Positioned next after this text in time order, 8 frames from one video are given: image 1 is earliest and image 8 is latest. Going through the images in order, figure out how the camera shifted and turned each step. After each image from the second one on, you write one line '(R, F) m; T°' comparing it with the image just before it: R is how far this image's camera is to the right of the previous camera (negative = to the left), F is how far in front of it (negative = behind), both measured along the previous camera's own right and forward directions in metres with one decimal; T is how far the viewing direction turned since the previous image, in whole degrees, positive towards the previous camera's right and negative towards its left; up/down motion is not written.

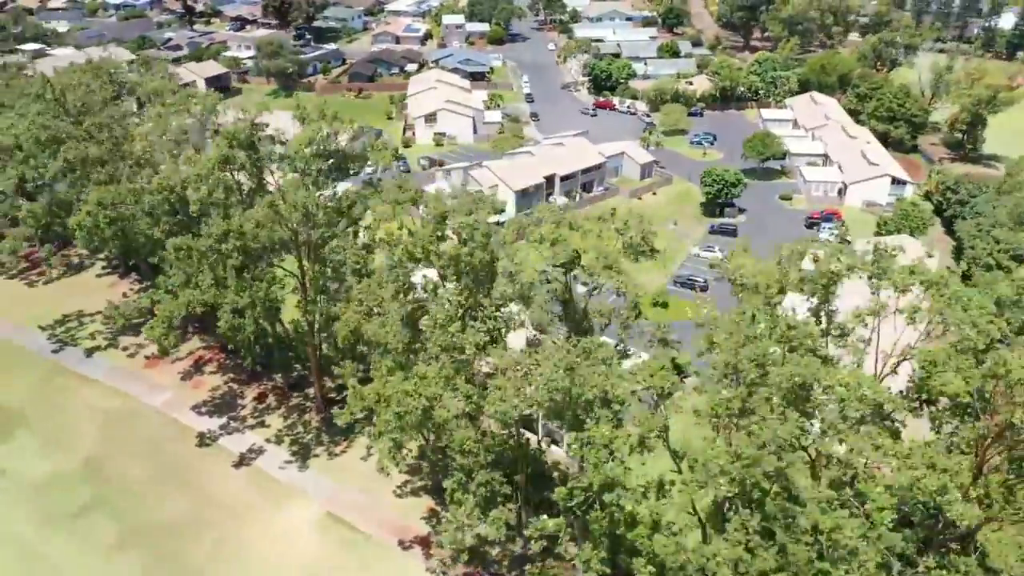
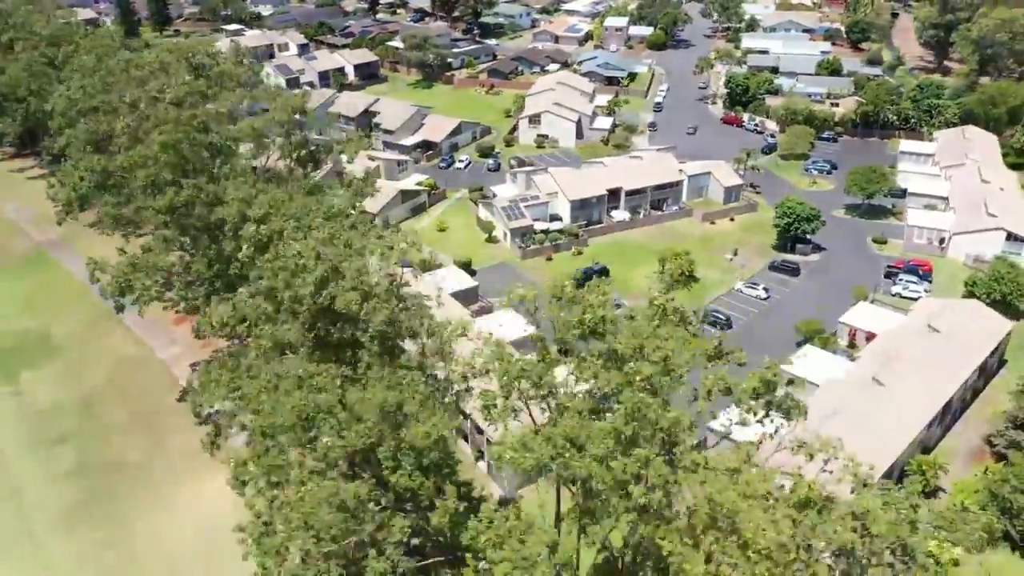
(+13.0, +2.3) m; -15°
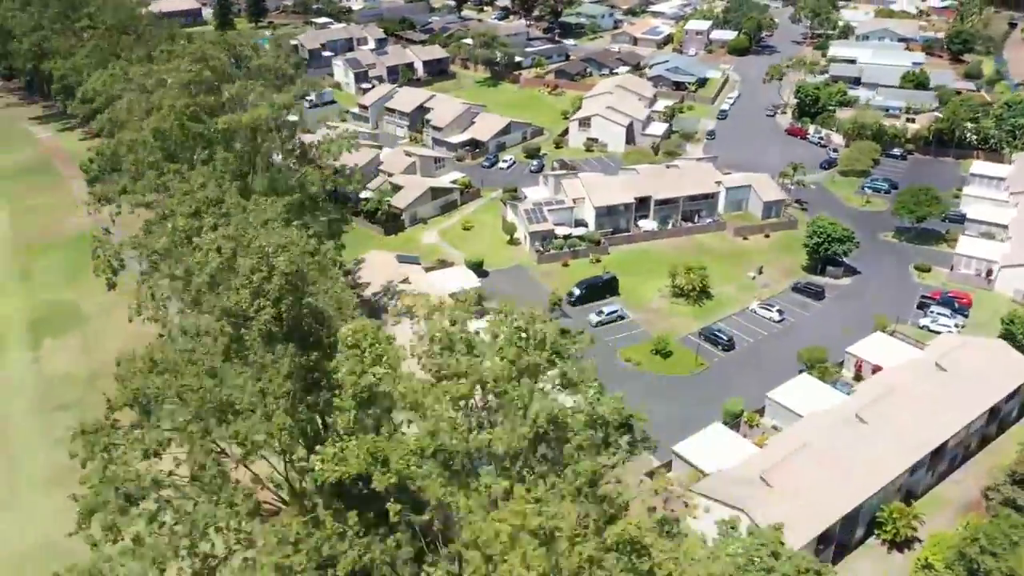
(+6.5, +0.7) m; -7°
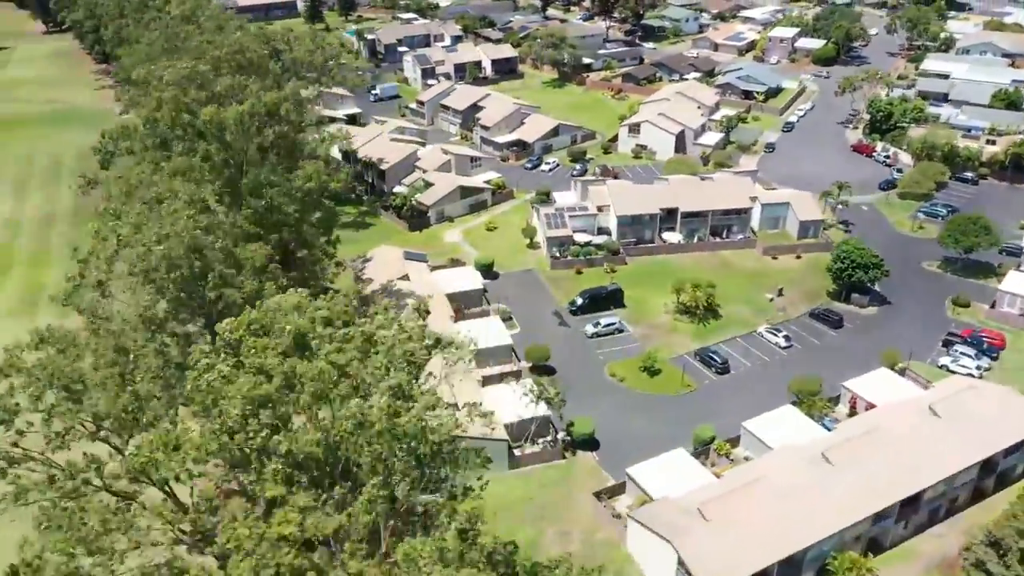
(+6.7, +0.8) m; -7°
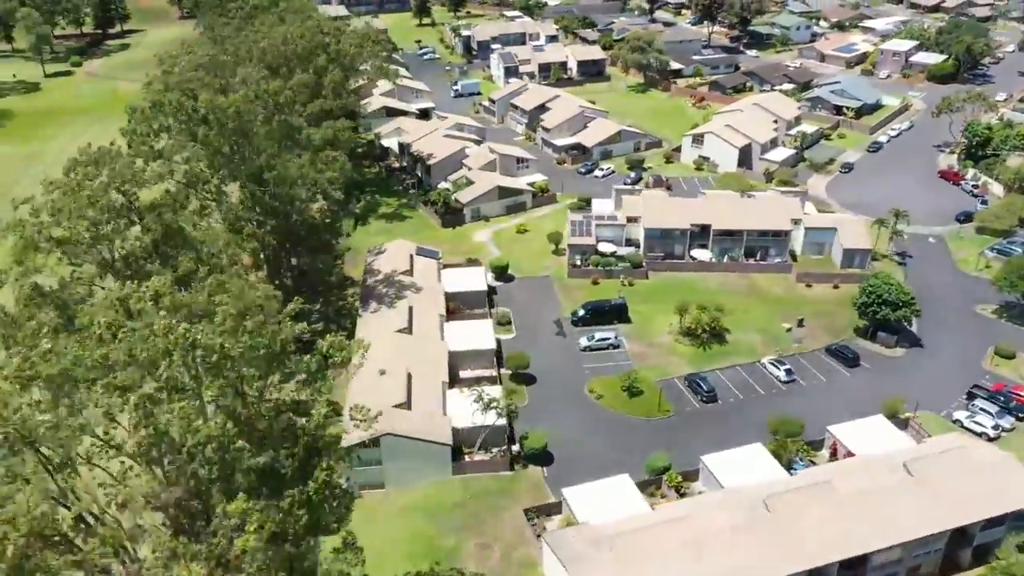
(+8.1, +1.1) m; -9°
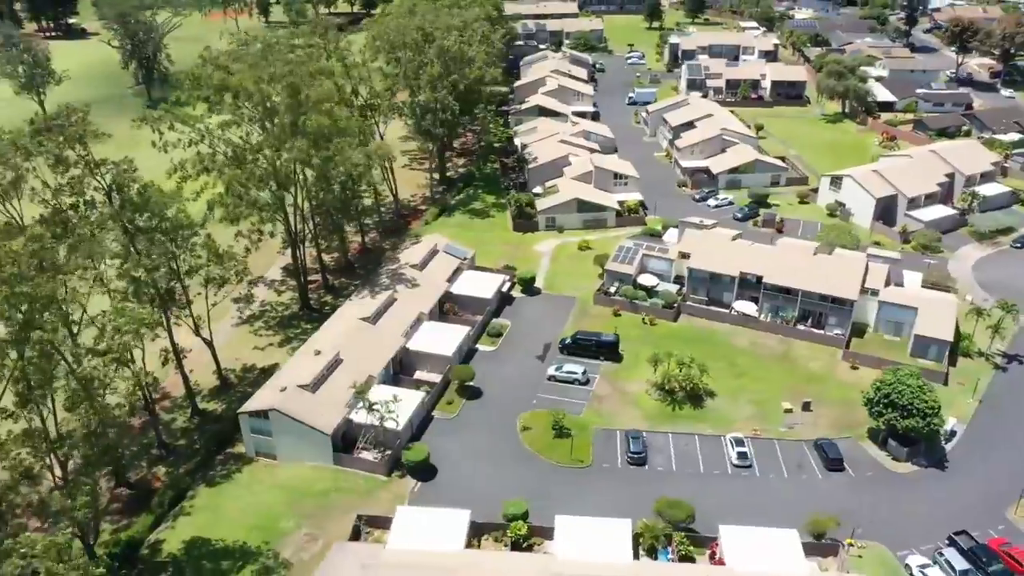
(+17.4, +4.2) m; -20°
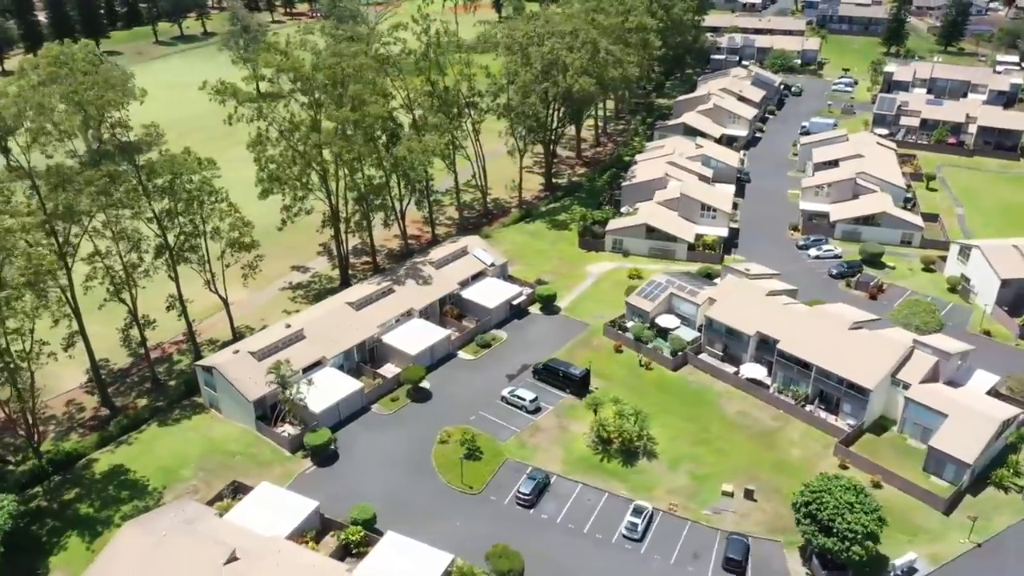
(+16.3, +3.7) m; -19°
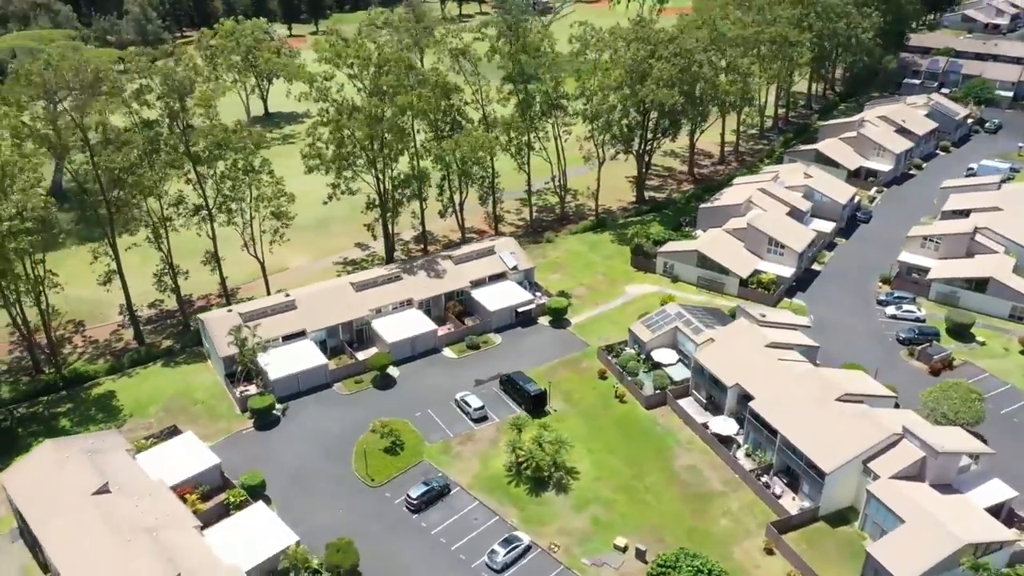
(+14.3, +3.1) m; -17°
